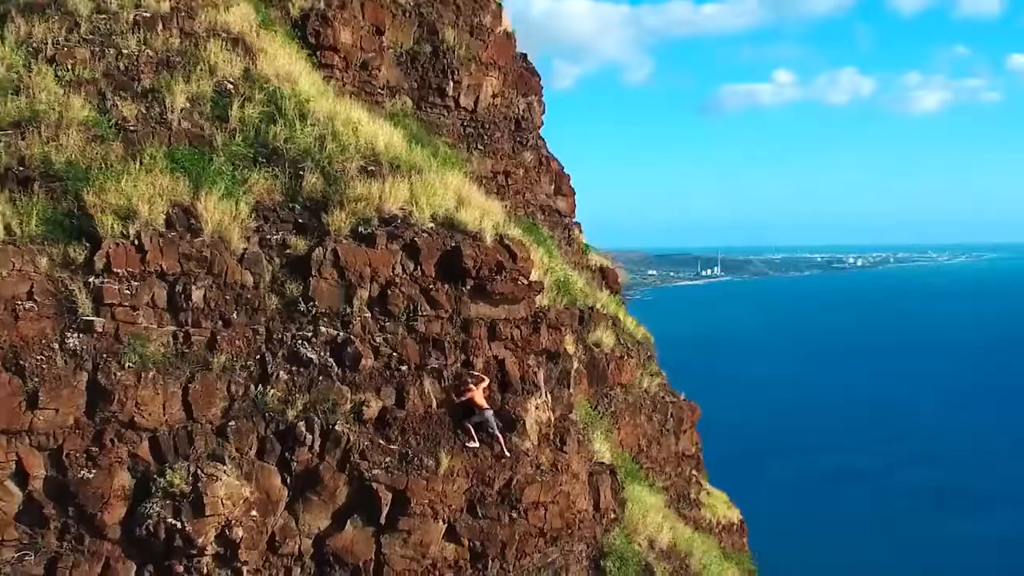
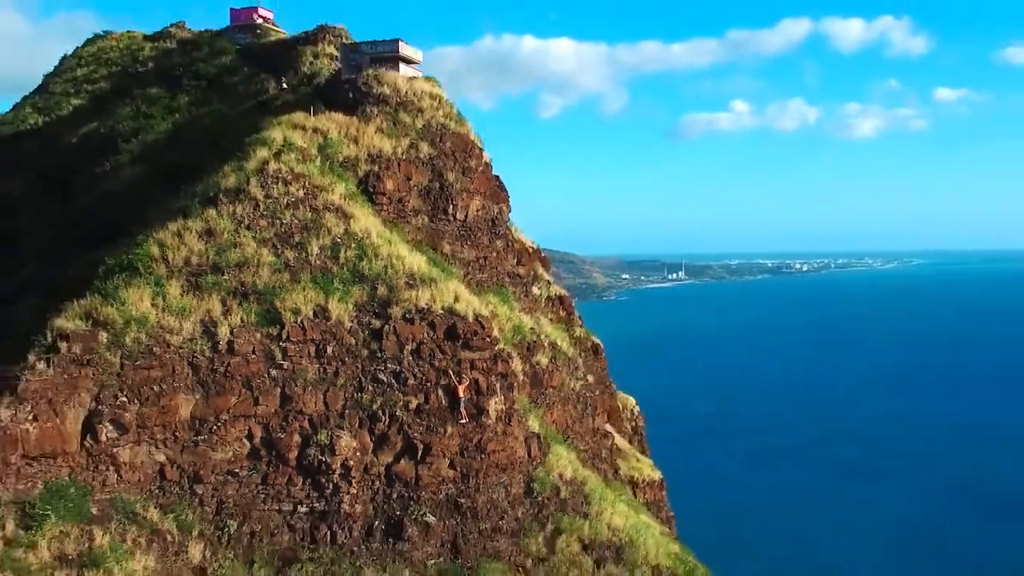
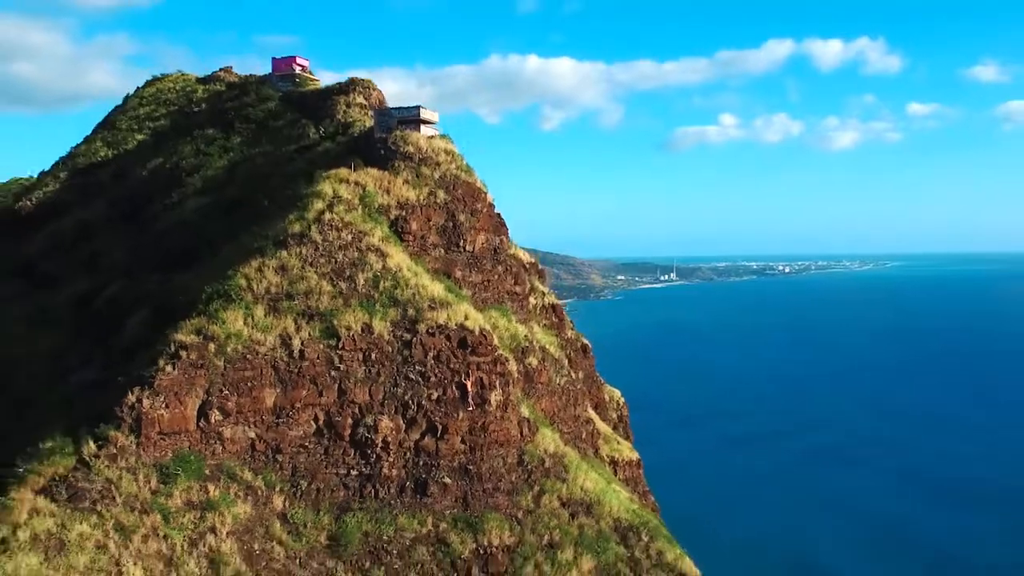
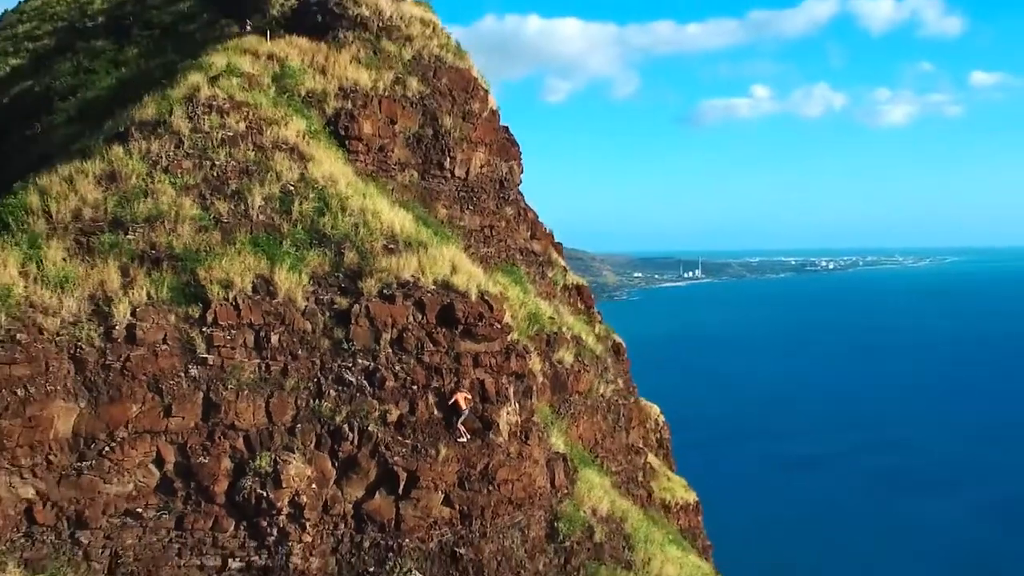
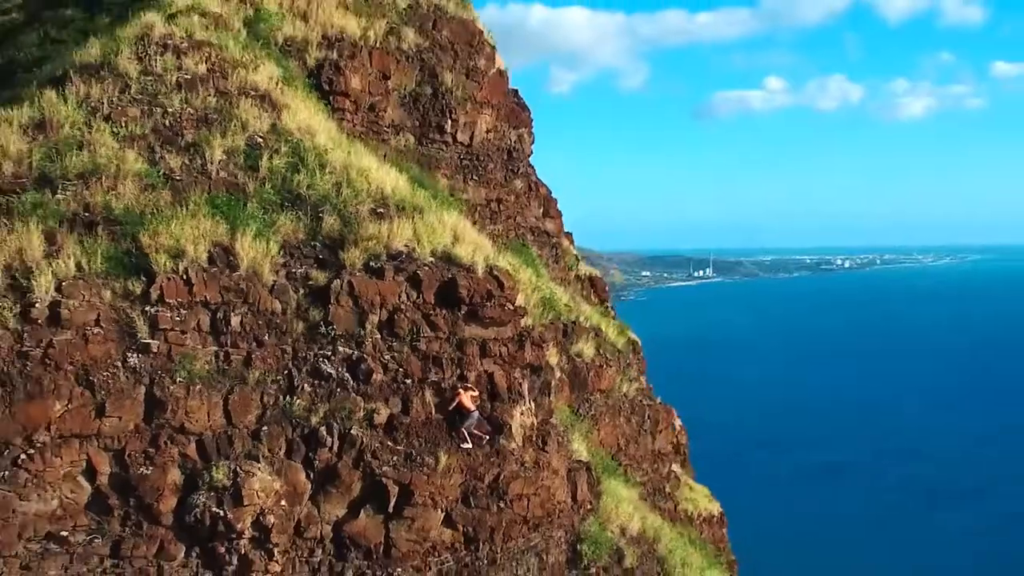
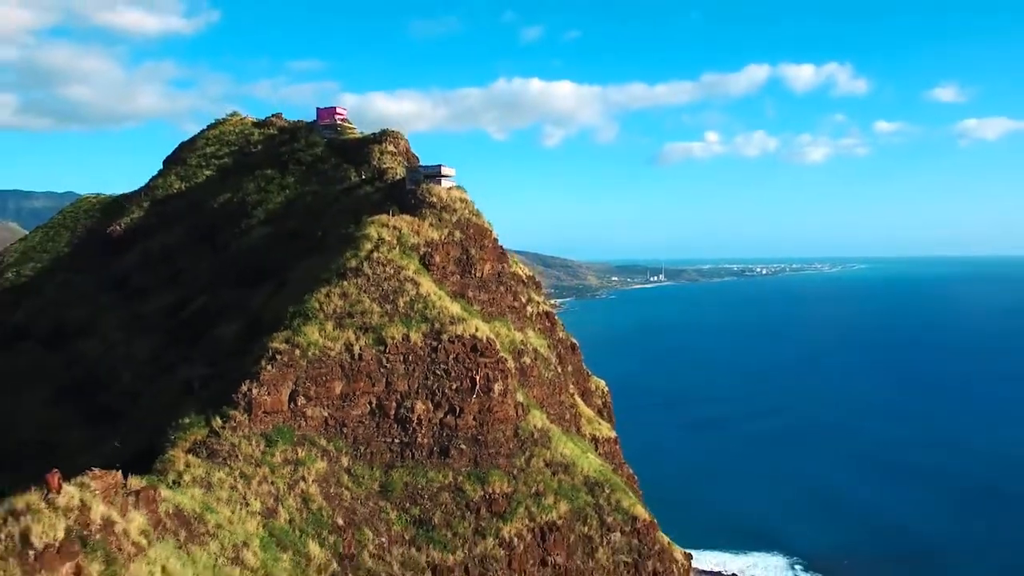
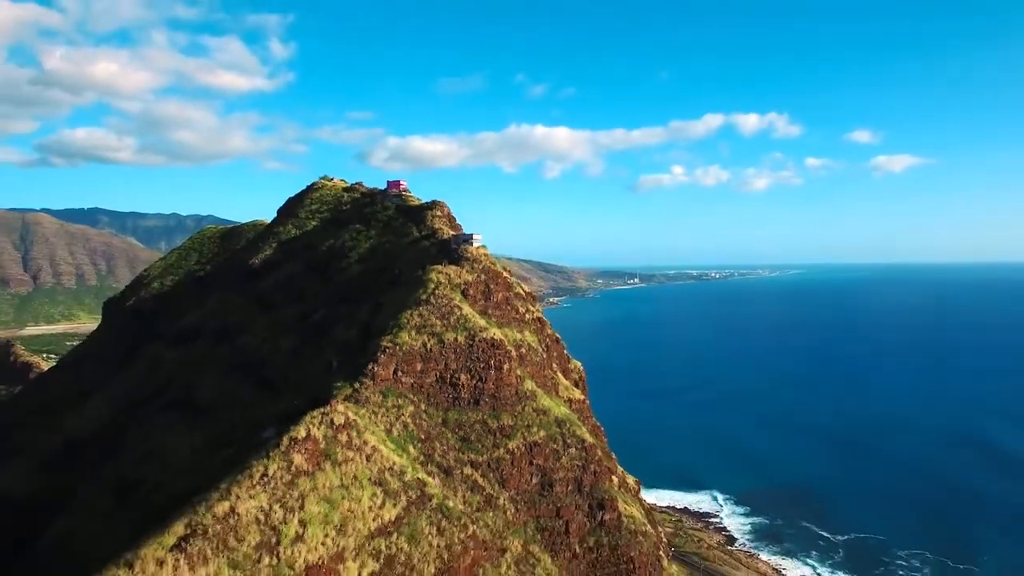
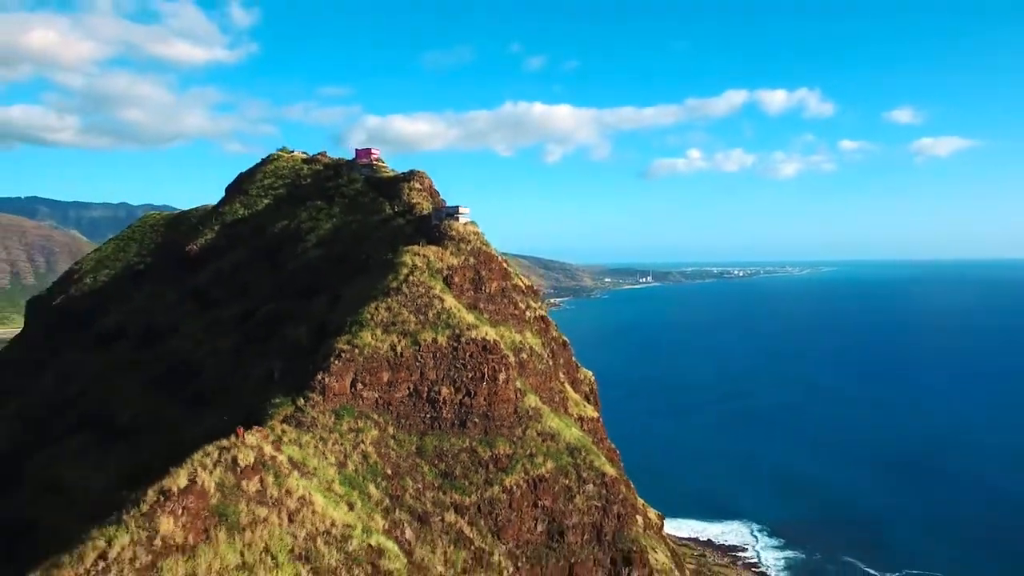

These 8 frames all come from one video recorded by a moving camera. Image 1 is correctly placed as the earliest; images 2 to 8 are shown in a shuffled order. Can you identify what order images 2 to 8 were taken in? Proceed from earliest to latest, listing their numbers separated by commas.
5, 4, 2, 3, 6, 8, 7
